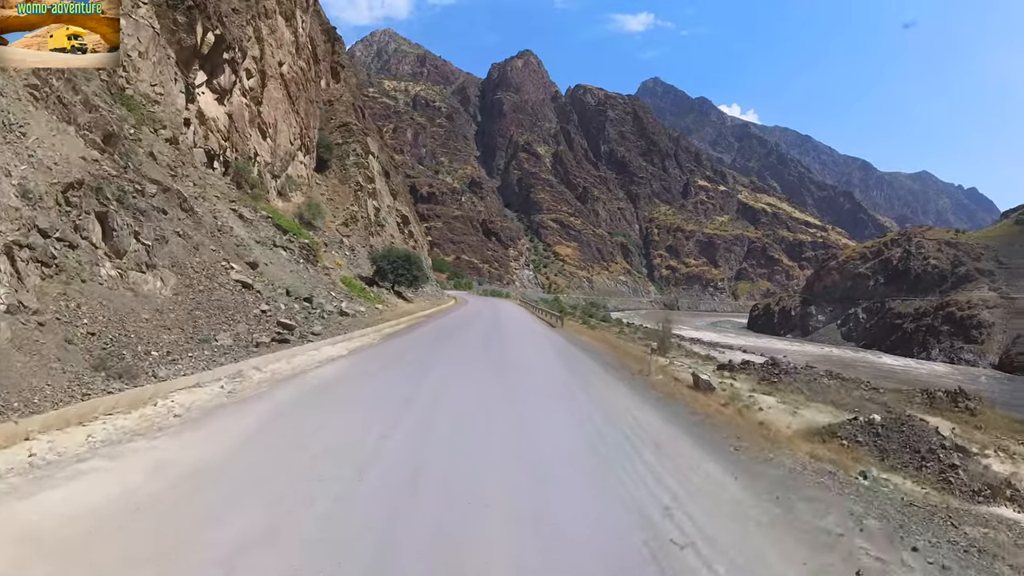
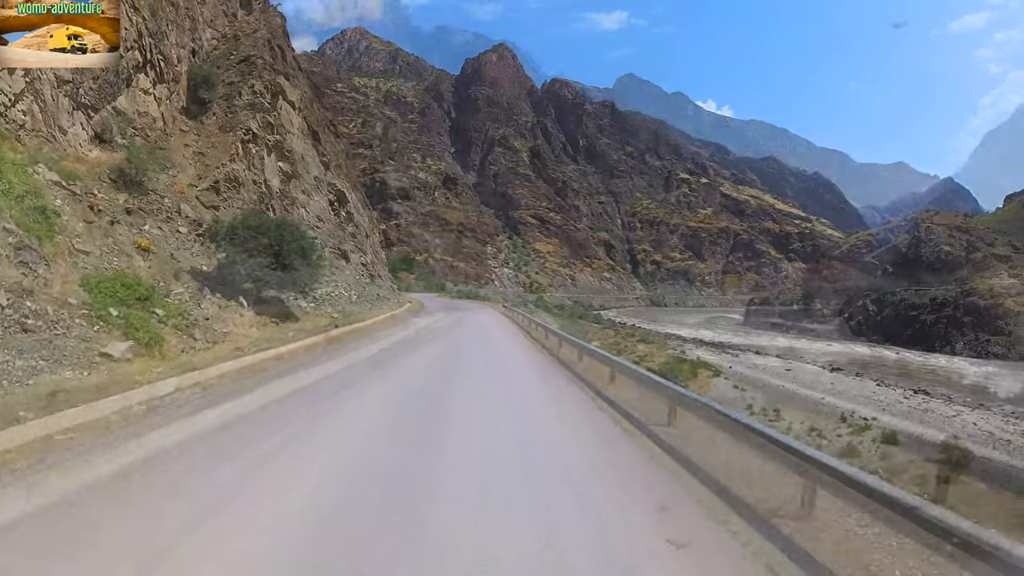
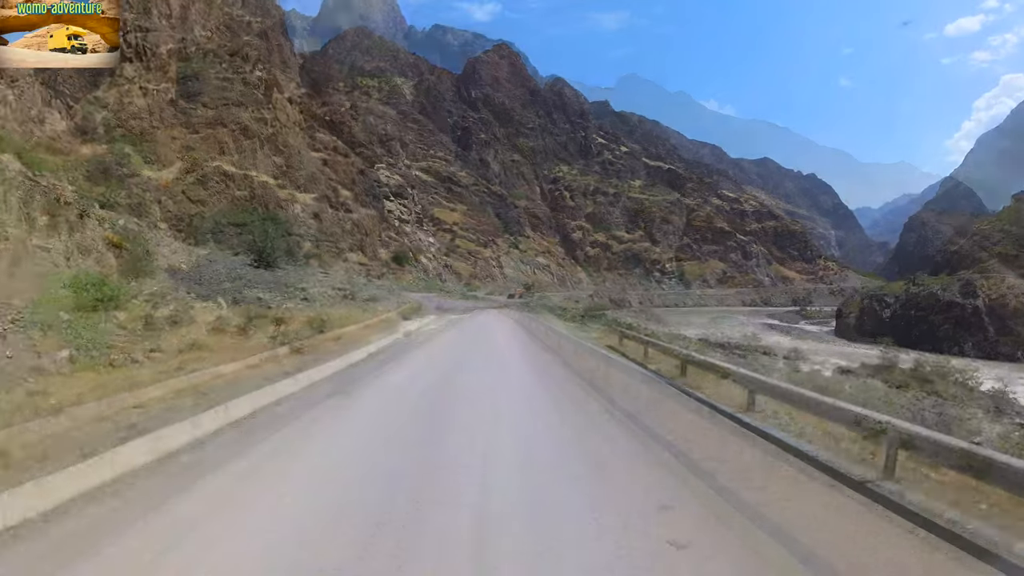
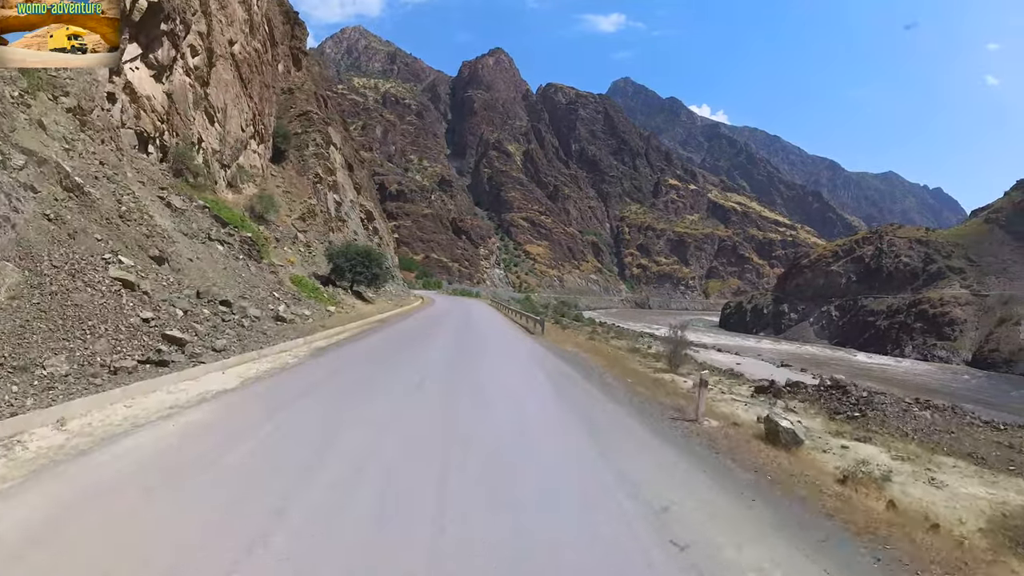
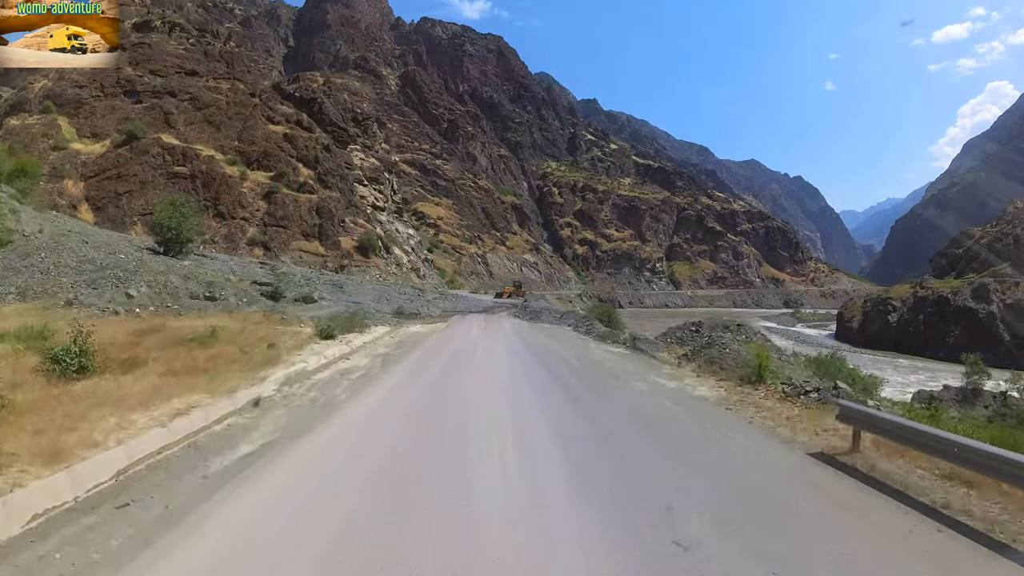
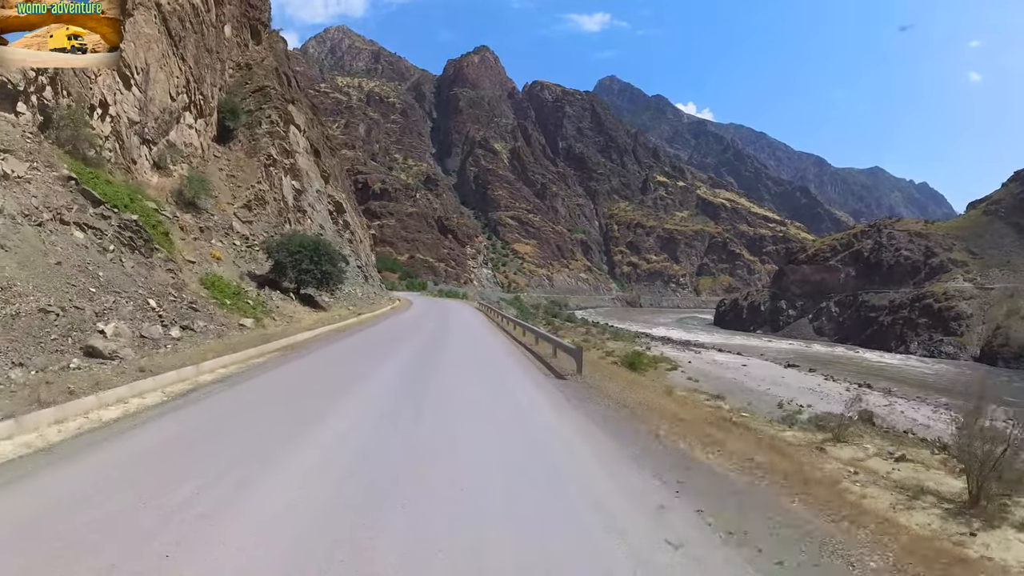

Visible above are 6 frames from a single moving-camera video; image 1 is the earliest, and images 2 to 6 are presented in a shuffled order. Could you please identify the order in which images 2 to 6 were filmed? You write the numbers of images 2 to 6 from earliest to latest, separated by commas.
4, 6, 2, 3, 5
